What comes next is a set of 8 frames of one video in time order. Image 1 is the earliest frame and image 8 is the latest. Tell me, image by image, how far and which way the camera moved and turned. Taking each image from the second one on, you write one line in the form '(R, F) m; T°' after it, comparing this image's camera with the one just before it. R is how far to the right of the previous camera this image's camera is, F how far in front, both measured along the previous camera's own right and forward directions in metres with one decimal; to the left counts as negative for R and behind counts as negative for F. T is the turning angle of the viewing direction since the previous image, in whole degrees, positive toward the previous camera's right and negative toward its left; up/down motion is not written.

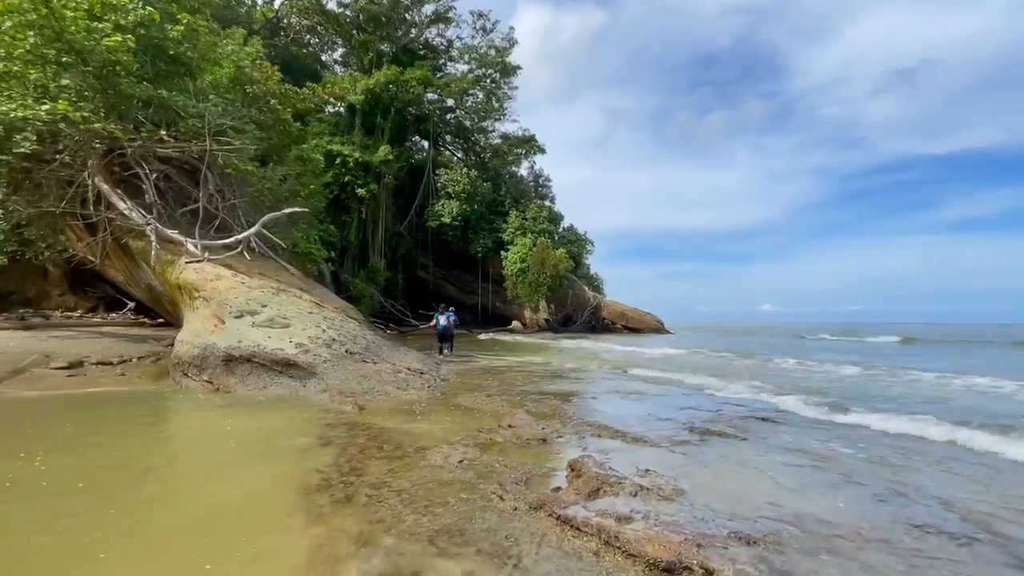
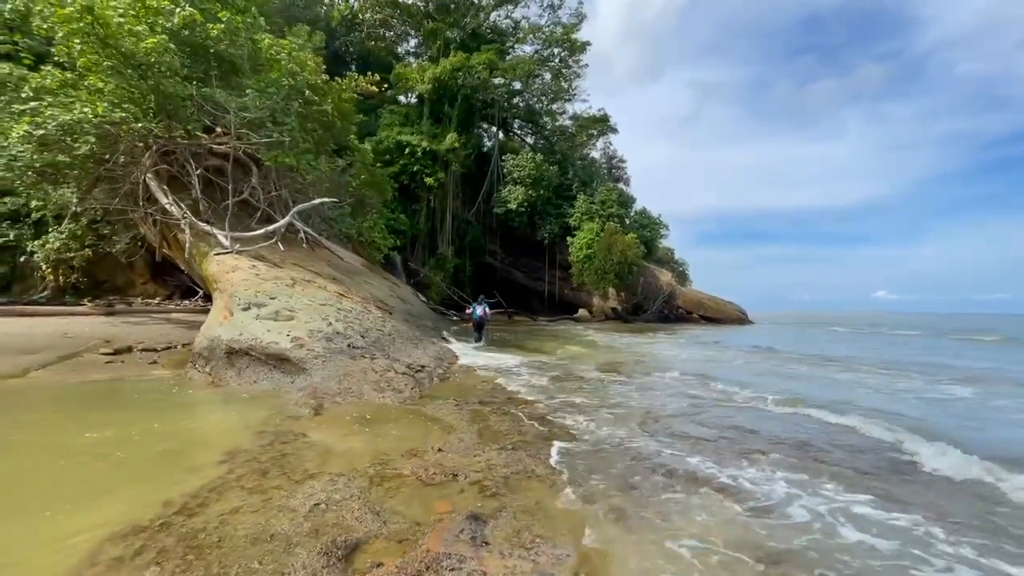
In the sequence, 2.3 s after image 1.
(+1.0, +0.7) m; -10°
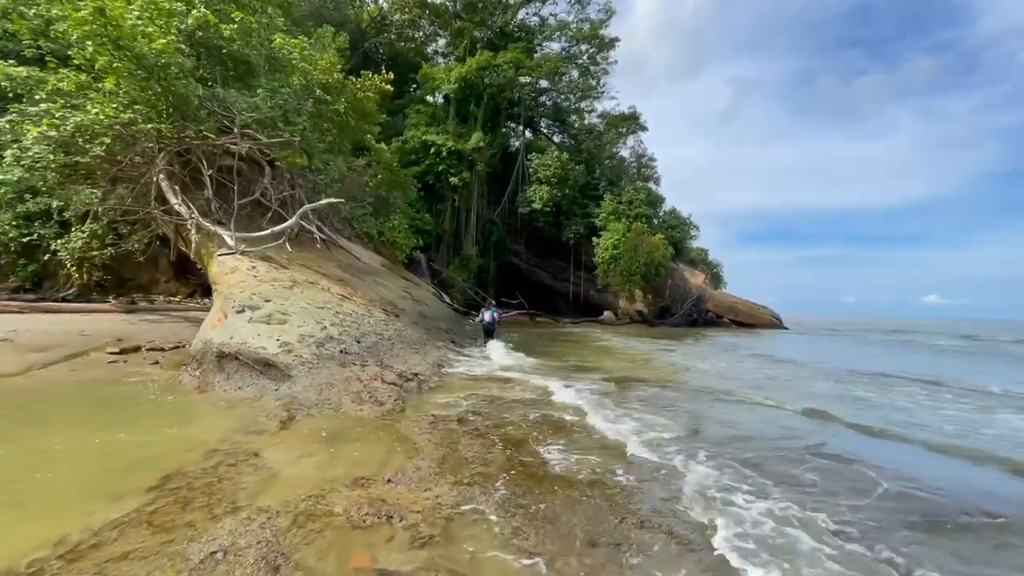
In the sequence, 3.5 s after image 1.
(+0.4, +0.4) m; -4°
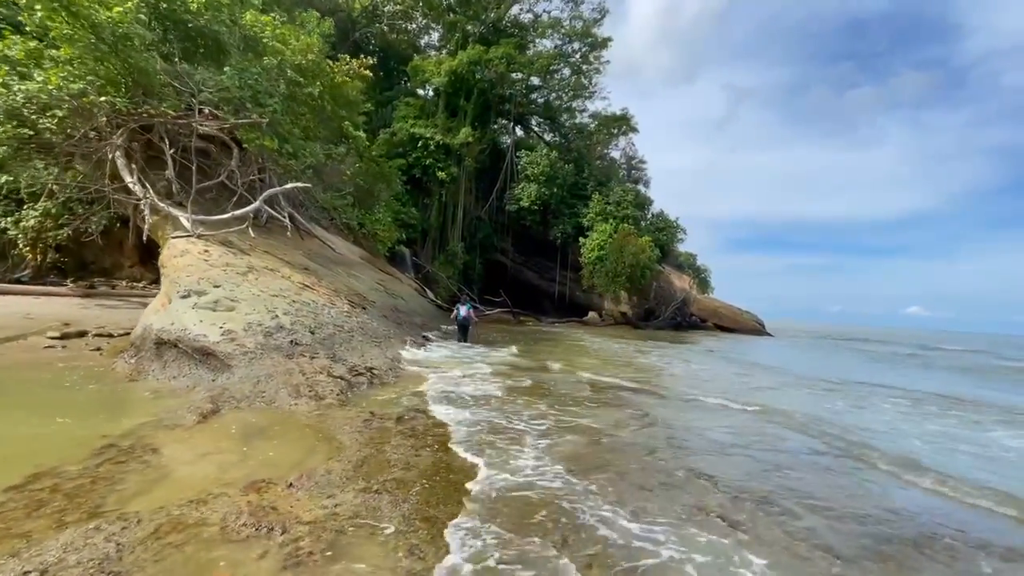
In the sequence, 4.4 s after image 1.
(+0.3, +0.3) m; +1°
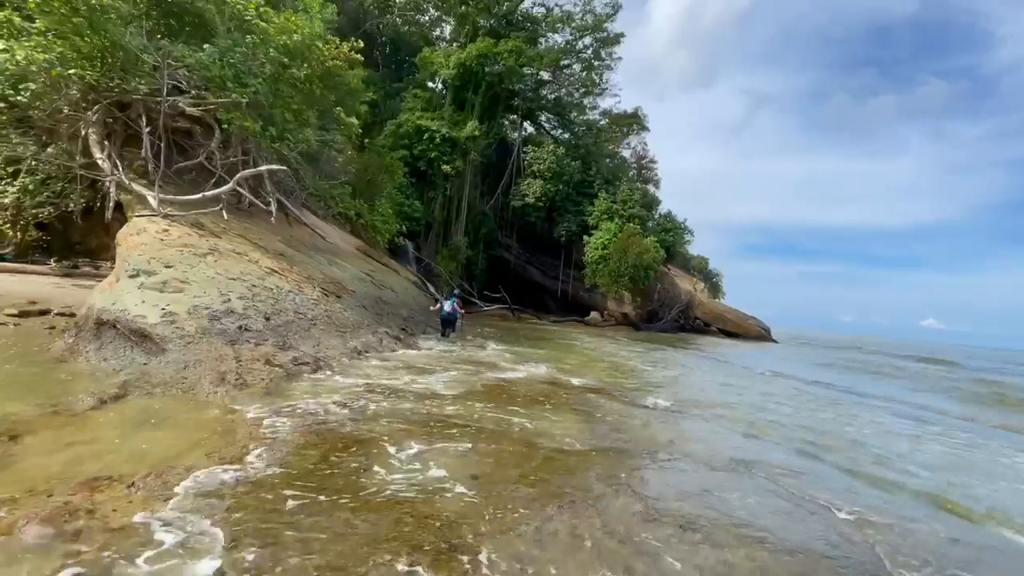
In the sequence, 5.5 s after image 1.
(+0.6, +0.4) m; -1°
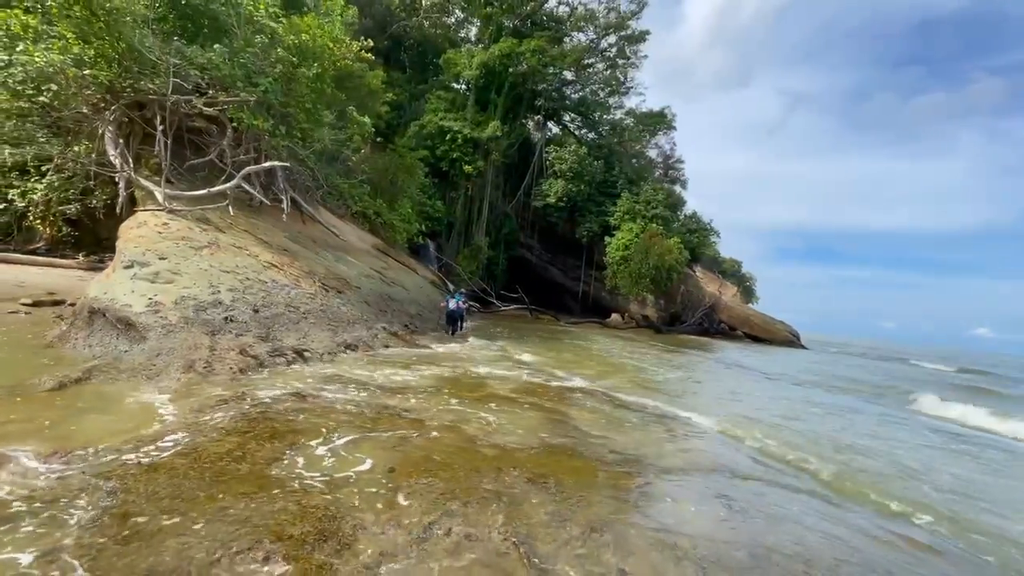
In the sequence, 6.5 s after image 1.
(+0.6, +0.1) m; -3°
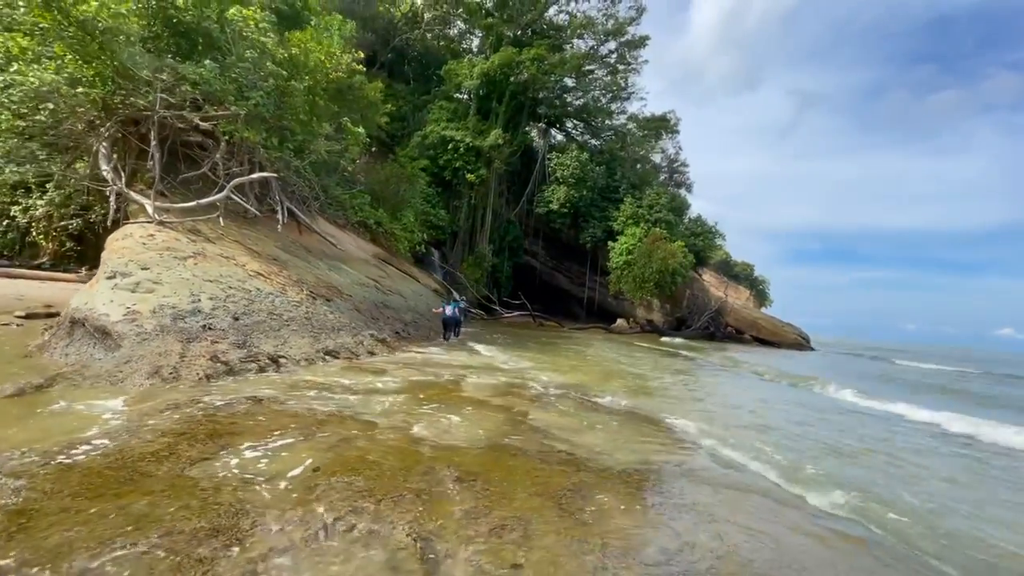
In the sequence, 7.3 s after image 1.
(+0.5, 0.0) m; -1°
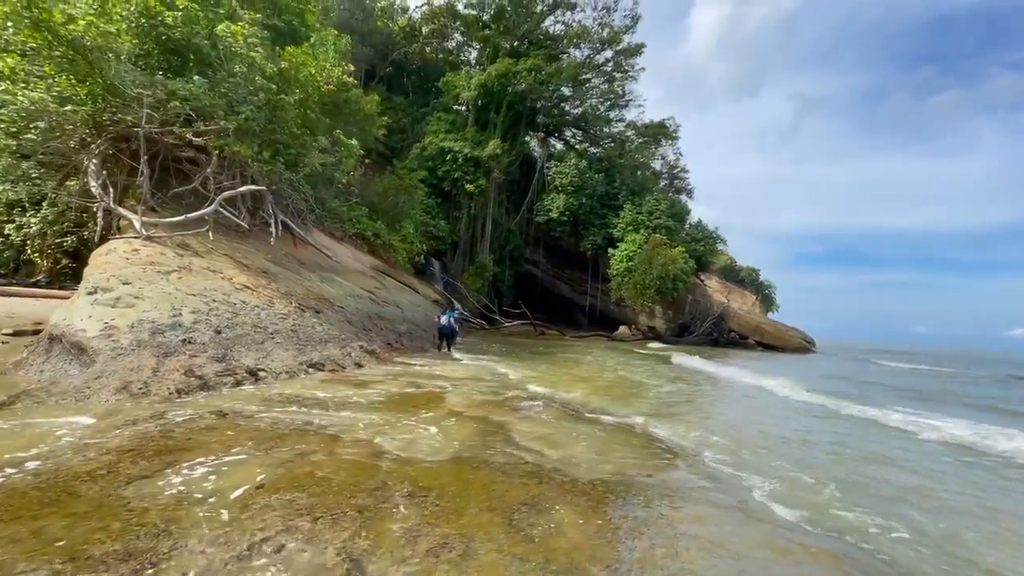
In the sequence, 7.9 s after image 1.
(+0.3, +0.1) m; -1°
